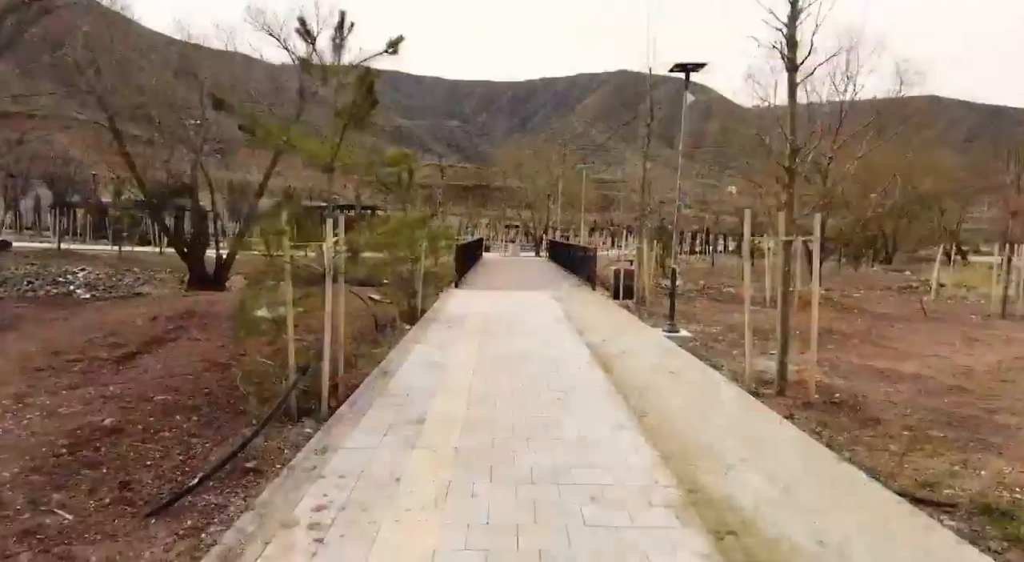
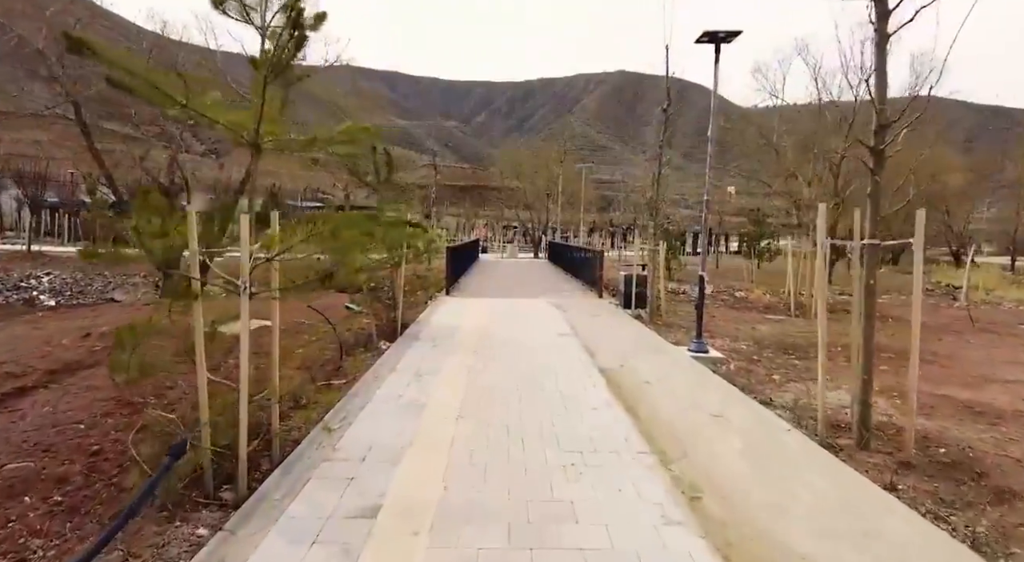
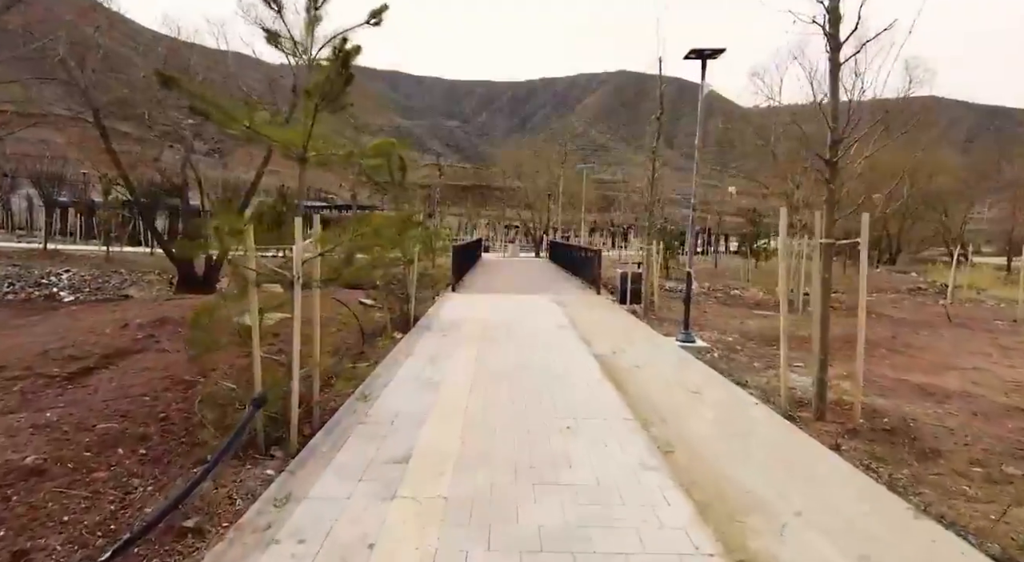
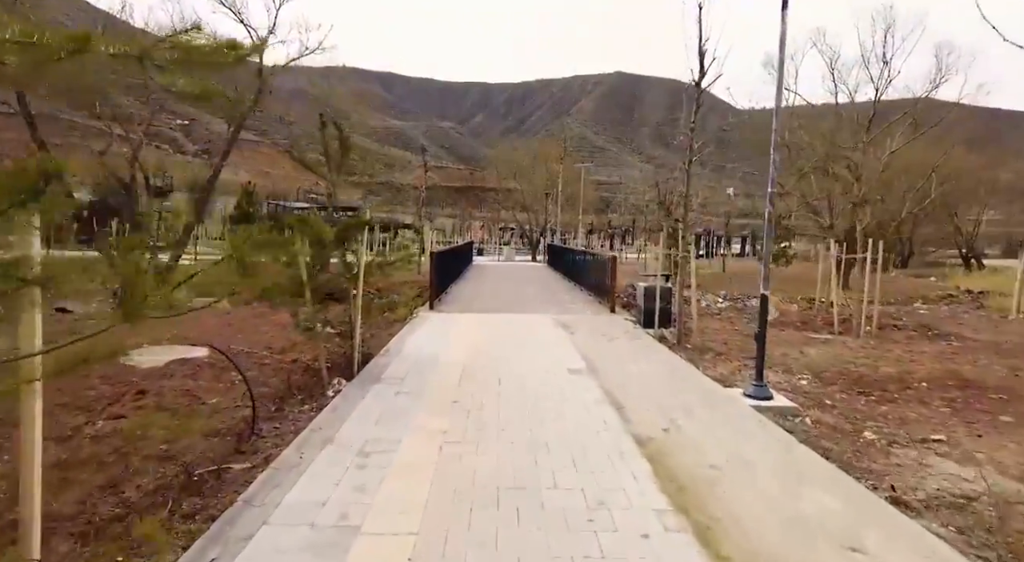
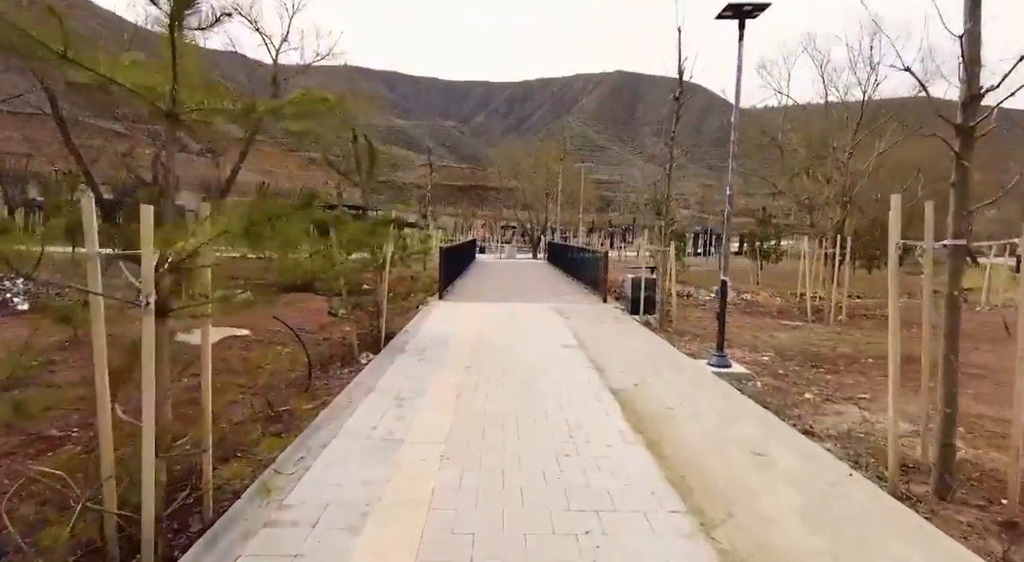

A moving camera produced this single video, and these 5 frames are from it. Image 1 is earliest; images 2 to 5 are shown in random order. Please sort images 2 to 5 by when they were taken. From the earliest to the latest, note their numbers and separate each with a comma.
3, 2, 5, 4
